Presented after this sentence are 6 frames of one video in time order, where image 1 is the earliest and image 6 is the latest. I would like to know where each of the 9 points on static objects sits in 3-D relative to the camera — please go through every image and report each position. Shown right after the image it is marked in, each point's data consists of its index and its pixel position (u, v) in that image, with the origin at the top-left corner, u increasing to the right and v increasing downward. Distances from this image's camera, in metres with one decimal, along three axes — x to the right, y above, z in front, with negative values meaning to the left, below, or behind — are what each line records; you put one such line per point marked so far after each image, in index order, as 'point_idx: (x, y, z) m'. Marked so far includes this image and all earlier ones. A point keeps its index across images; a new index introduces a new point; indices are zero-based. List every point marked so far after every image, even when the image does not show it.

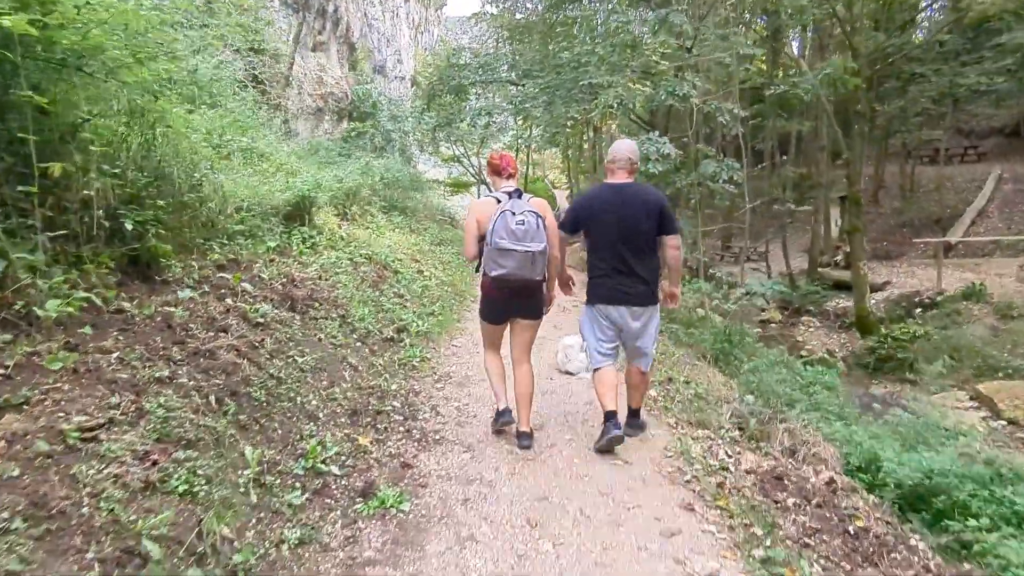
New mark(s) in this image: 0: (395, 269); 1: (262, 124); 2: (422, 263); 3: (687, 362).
0: (-1.3, +0.2, +8.2) m
1: (-4.5, +3.0, +13.3) m
2: (-1.2, +0.3, +9.5) m
3: (+1.8, -0.8, +7.5) m
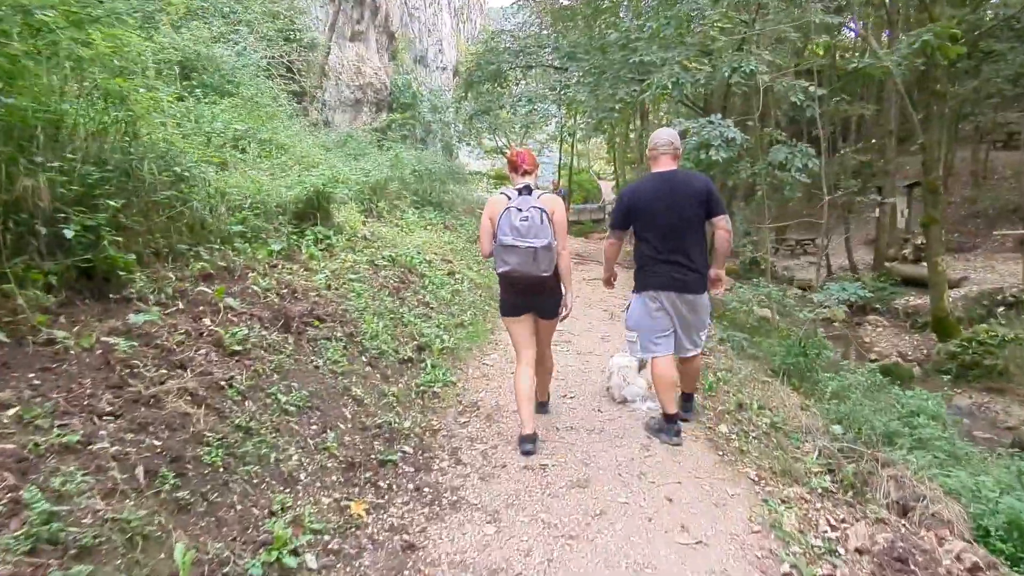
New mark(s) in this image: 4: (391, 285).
0: (-0.9, +0.2, +7.4) m
1: (-3.8, +3.0, +12.6) m
2: (-0.7, +0.3, +8.6) m
3: (+2.2, -0.9, +6.4) m
4: (-1.1, 0.0, +6.3) m
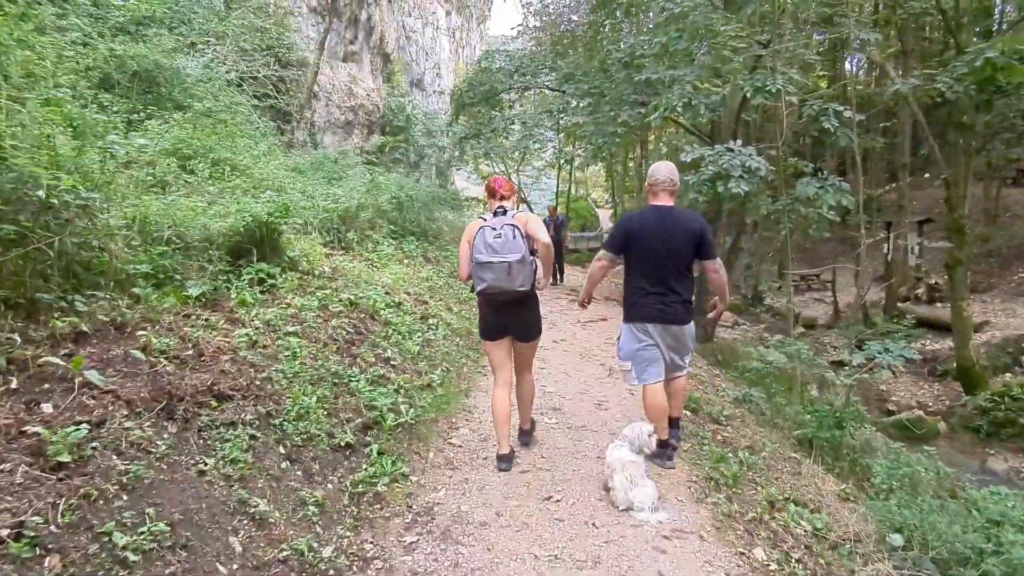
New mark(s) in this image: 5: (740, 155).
0: (-1.1, -0.3, +6.2) m
1: (-4.0, +2.4, +11.6) m
2: (-0.9, -0.2, +7.5) m
3: (+2.0, -1.3, +5.3) m
4: (-1.2, -0.4, +5.2) m
5: (+2.0, +1.2, +6.3) m
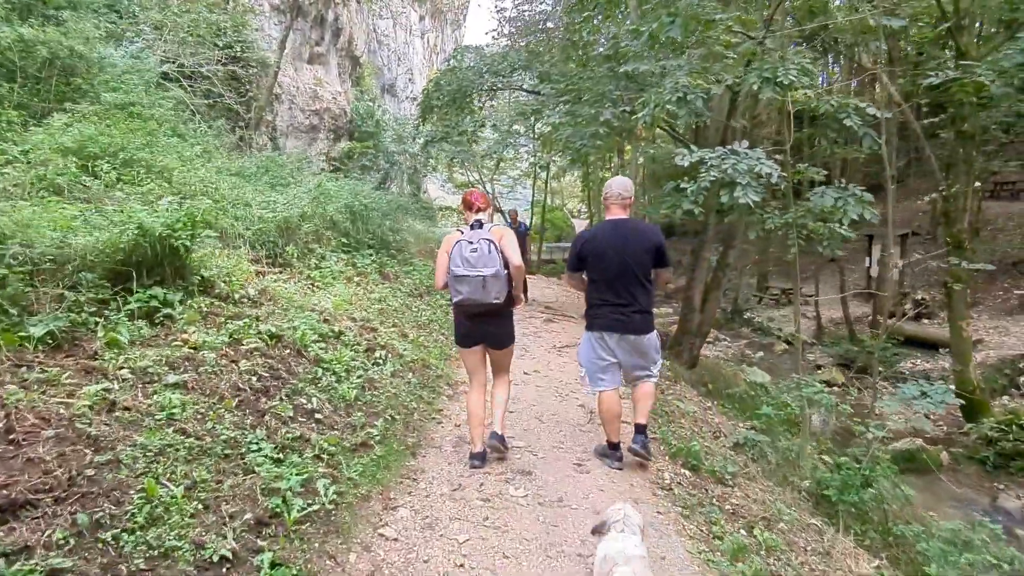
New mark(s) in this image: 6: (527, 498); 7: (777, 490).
0: (-1.4, -0.5, +5.1) m
1: (-4.4, +2.2, +10.3) m
2: (-1.2, -0.4, +6.4) m
3: (+1.8, -1.5, +4.2) m
4: (-1.5, -0.6, +4.0) m
5: (+1.7, +1.0, +5.3) m
6: (+0.1, -1.2, +3.9) m
7: (+1.9, -1.4, +5.2) m
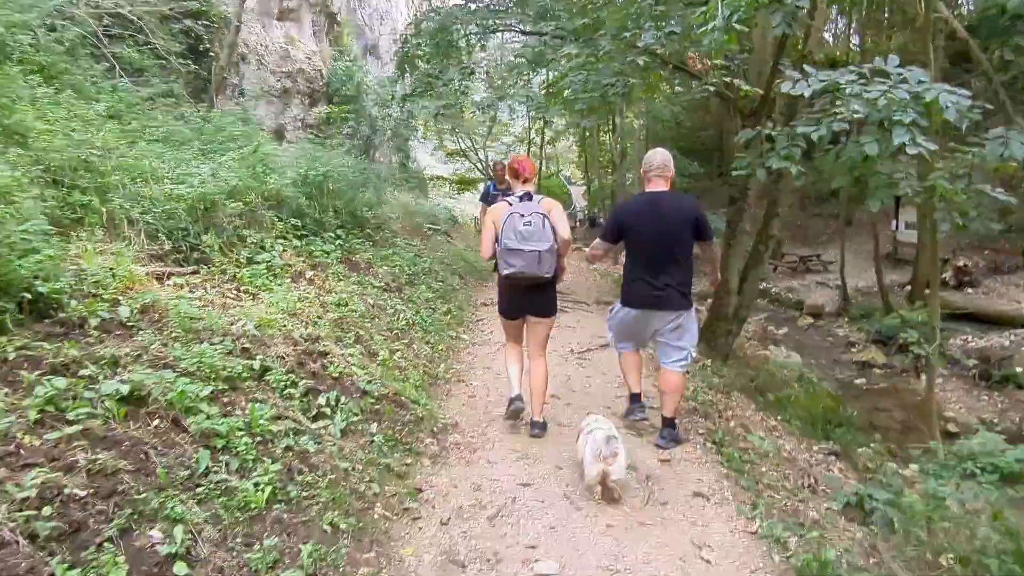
0: (-1.3, -0.6, +3.1) m
1: (-4.4, +2.2, +8.3) m
2: (-1.1, -0.5, +4.4) m
3: (+1.9, -1.6, +2.4) m
4: (-1.4, -0.7, +2.1) m
5: (+1.8, +0.9, +3.3) m
6: (+0.2, -1.3, +2.0) m
7: (+2.0, -1.4, +3.3) m
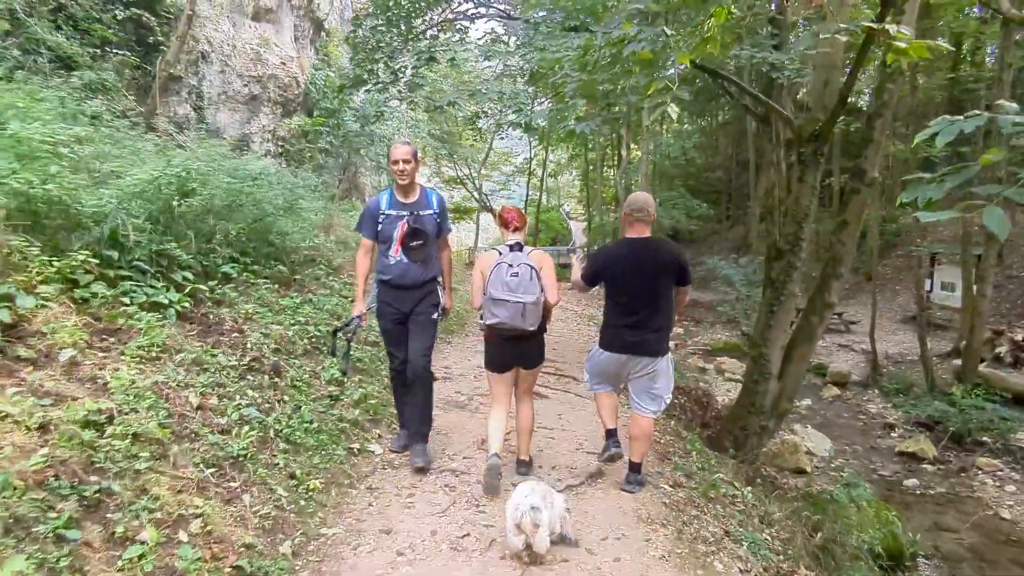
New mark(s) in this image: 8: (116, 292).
0: (-1.7, -0.9, +0.5) m
1: (-4.7, +1.9, +5.7) m
2: (-1.5, -0.8, +1.8) m
3: (+1.4, -2.0, -0.3) m
4: (-1.8, -1.0, -0.6) m
5: (+1.5, +0.4, +0.7) m
6: (-0.2, -1.6, -0.6) m
7: (+1.6, -1.9, +0.6) m
8: (-2.3, 0.0, +4.1) m
